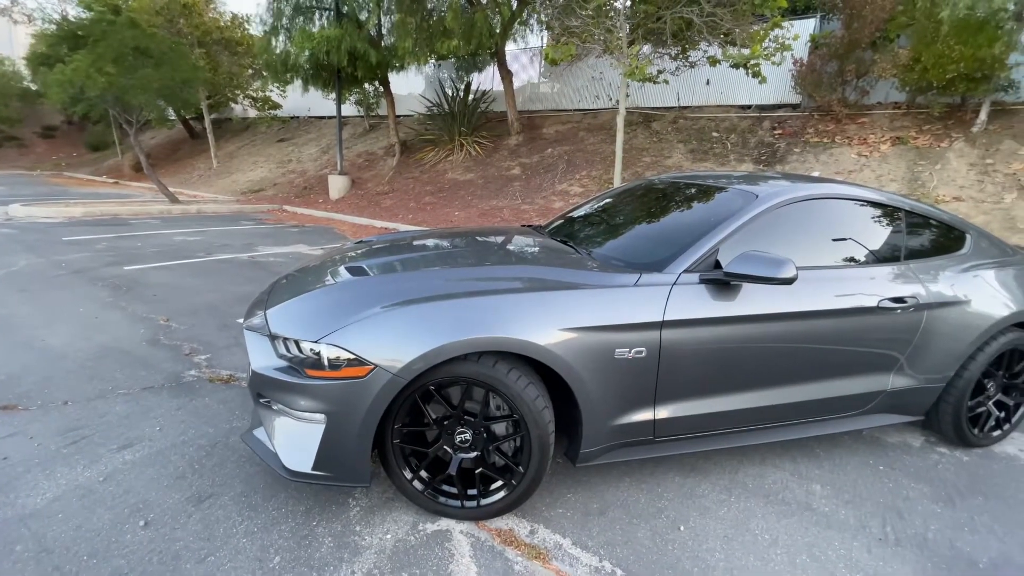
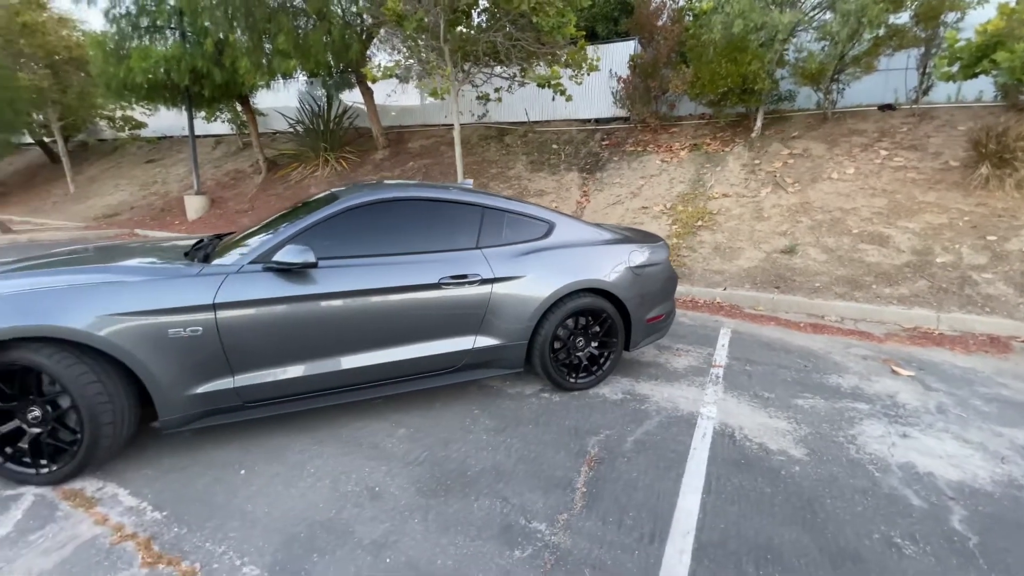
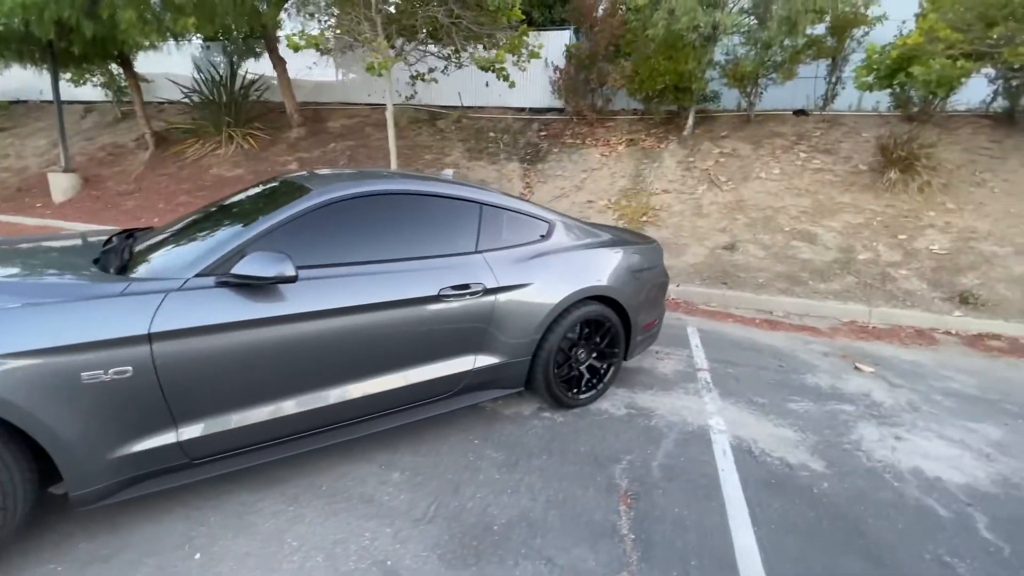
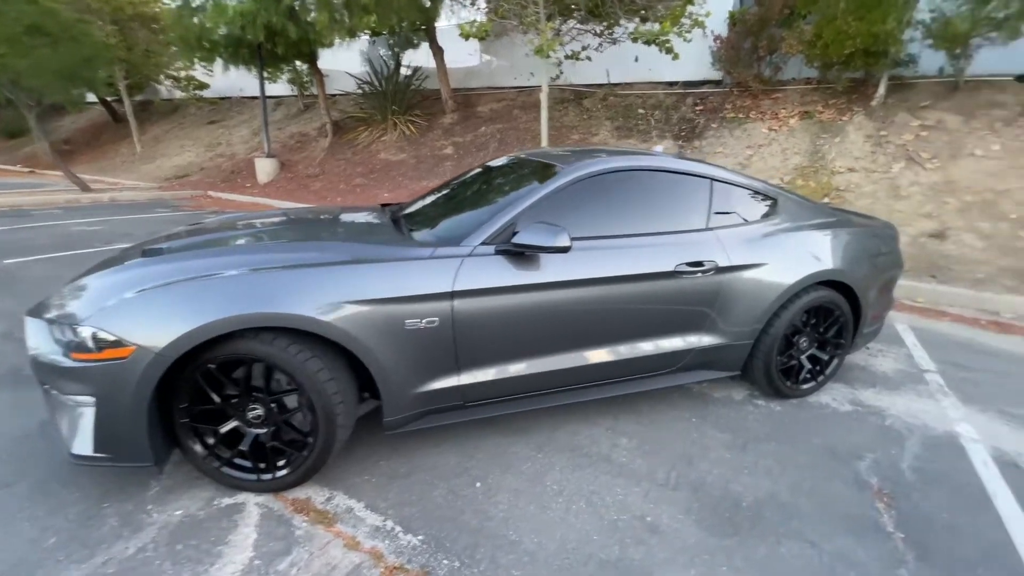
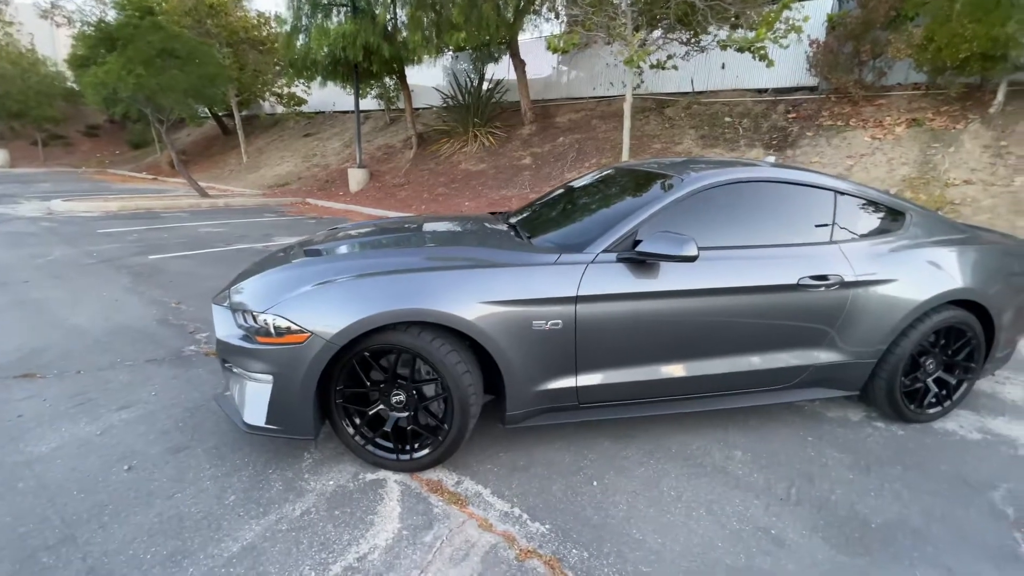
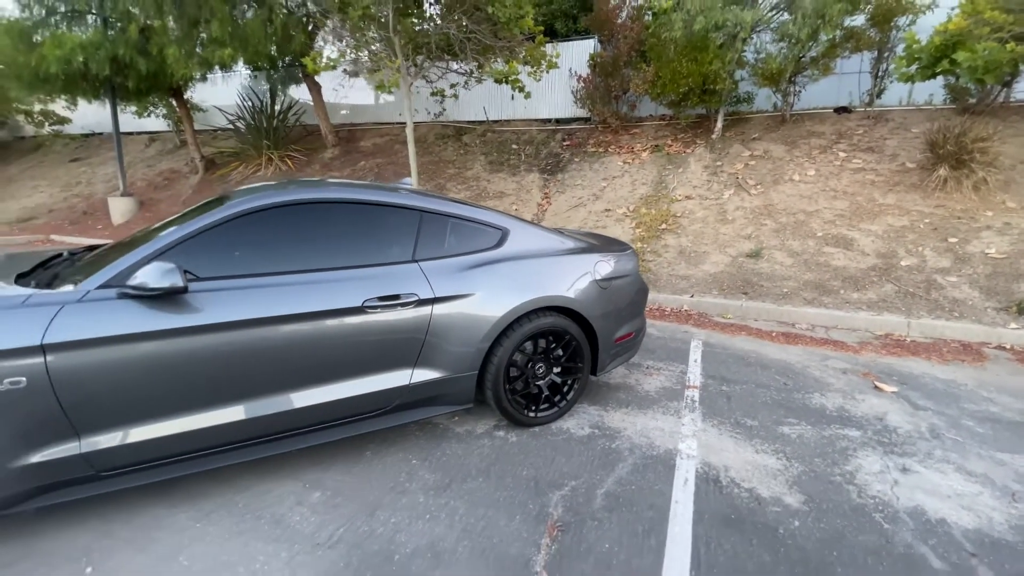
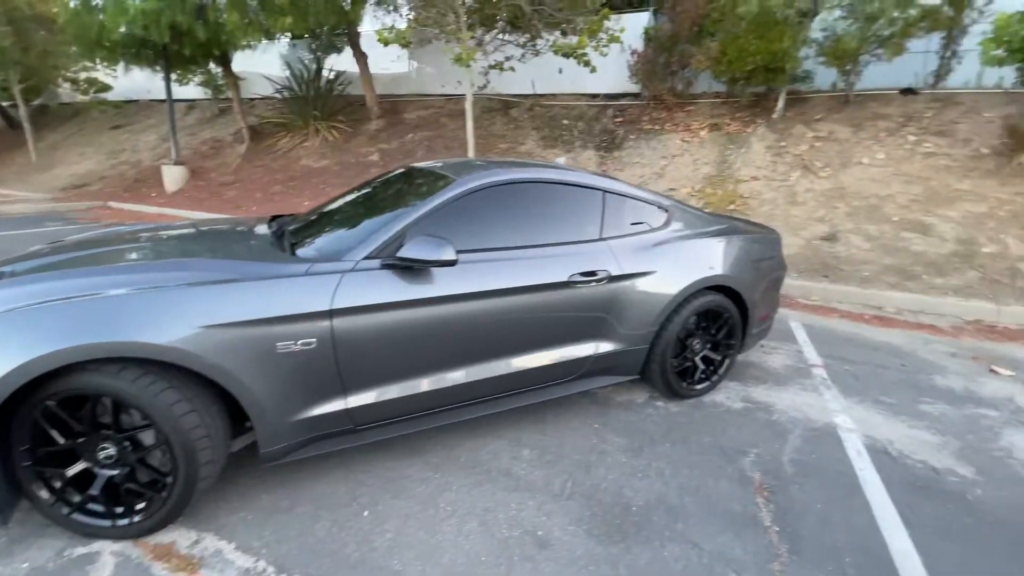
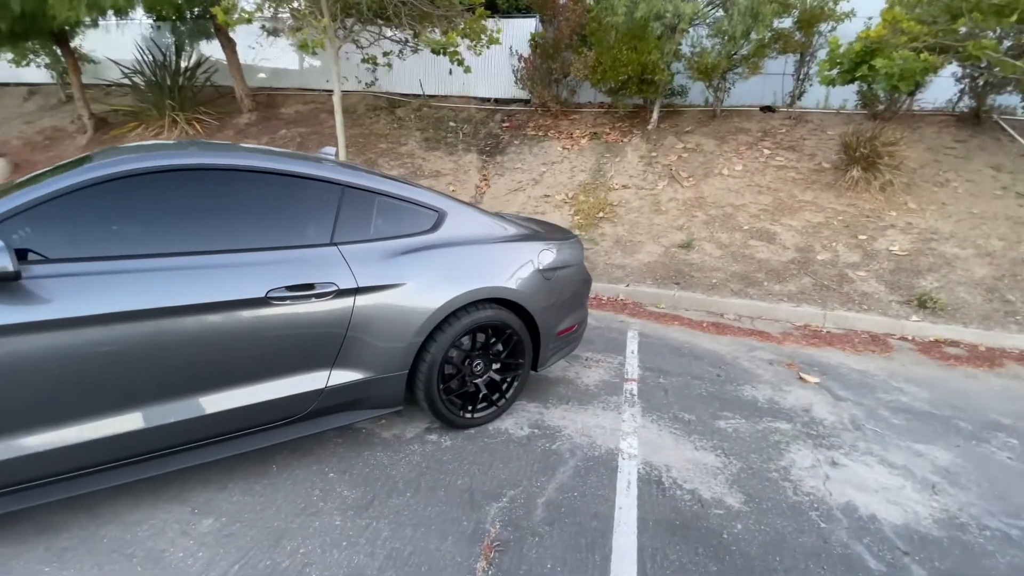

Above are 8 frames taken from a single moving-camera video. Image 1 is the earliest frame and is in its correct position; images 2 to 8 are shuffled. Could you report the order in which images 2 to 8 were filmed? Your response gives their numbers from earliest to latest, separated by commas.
5, 4, 7, 3, 8, 6, 2
